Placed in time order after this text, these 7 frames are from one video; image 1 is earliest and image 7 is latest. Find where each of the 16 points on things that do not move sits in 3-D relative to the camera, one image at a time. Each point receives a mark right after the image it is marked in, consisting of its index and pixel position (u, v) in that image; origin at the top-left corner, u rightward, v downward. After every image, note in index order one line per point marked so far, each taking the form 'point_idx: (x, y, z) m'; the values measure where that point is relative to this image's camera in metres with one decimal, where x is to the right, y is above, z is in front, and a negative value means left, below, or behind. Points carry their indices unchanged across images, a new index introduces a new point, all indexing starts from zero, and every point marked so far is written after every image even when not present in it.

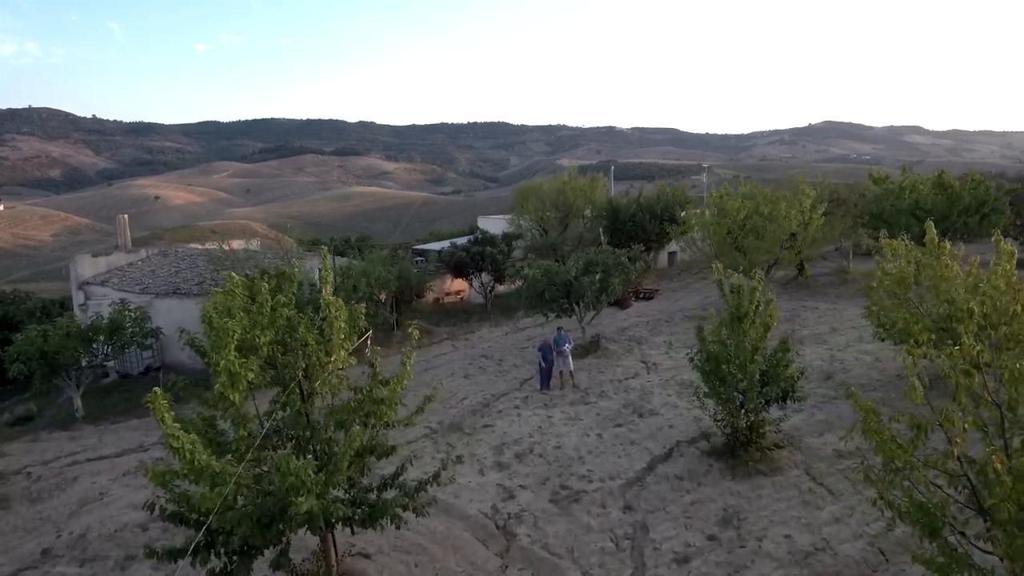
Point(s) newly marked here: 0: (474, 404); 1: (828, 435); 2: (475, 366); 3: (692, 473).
0: (-0.9, -2.6, +16.6) m
1: (+6.1, -2.9, +14.1) m
2: (-1.0, -2.0, +19.1) m
3: (+3.2, -3.3, +12.8) m
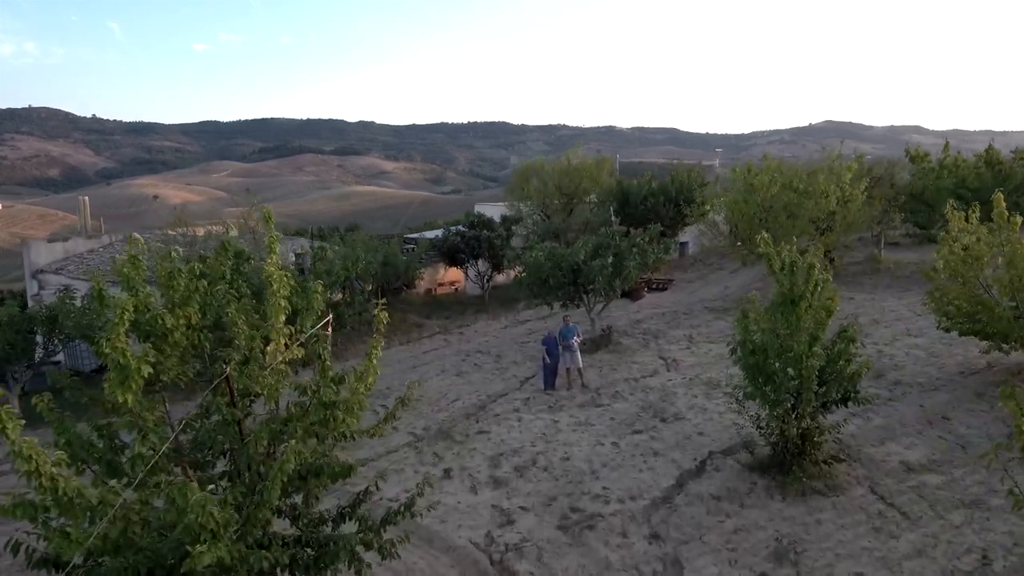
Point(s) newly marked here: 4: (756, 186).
0: (-0.9, -2.3, +14.3) m
1: (+6.1, -2.6, +11.7) m
2: (-1.0, -1.7, +16.7) m
3: (+3.2, -2.9, +10.4) m
4: (+6.4, +2.7, +18.7) m
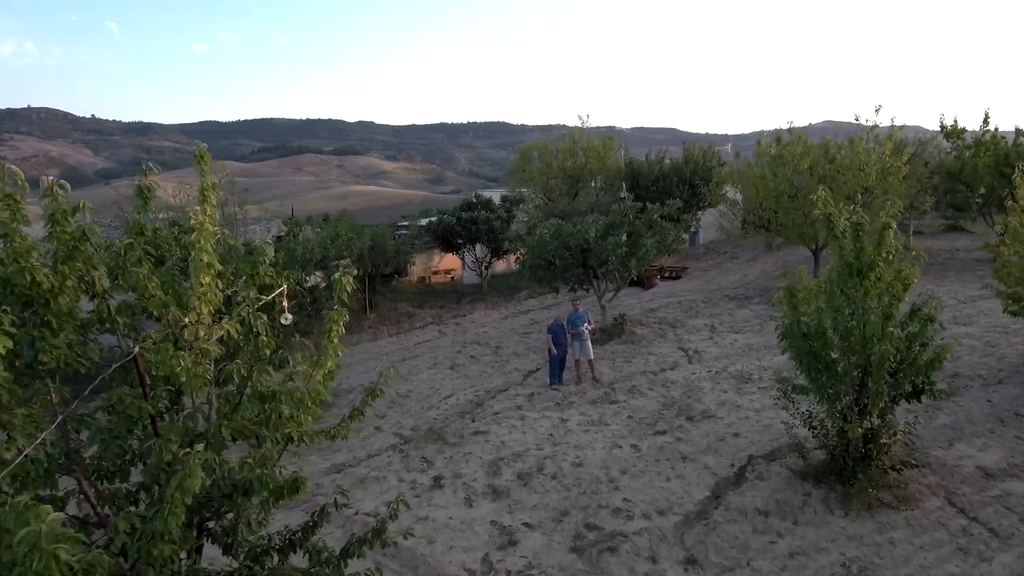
0: (-0.9, -2.0, +12.4) m
1: (+6.1, -2.2, +9.9) m
2: (-1.0, -1.4, +14.9) m
3: (+3.2, -2.6, +8.6) m
4: (+6.4, +3.1, +16.9) m
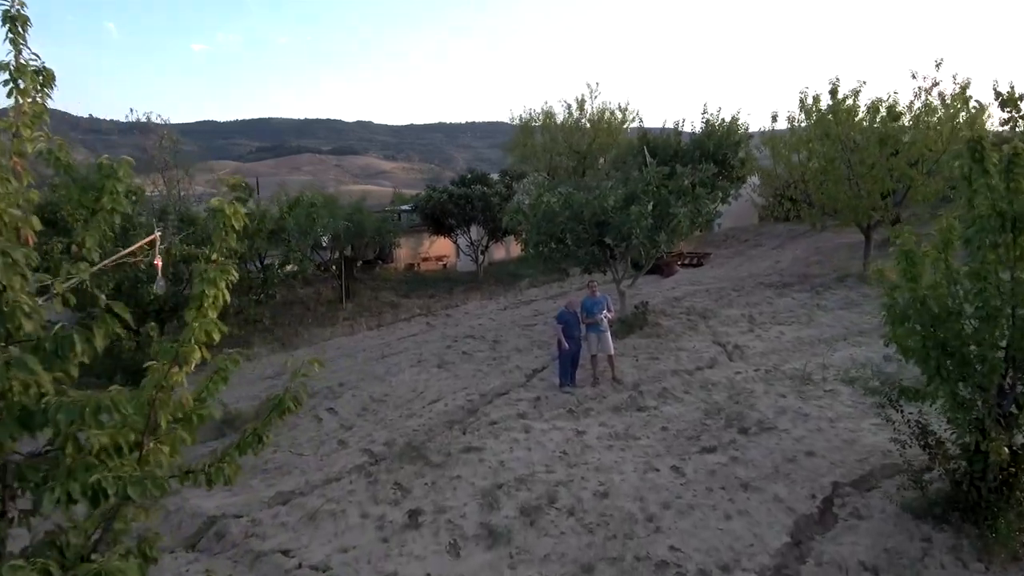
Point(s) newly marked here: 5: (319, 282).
0: (-0.9, -1.7, +9.9) m
1: (+6.2, -1.9, +7.4) m
2: (-1.0, -1.1, +12.4) m
3: (+3.2, -2.3, +6.1) m
4: (+6.4, +3.4, +14.4) m
5: (-4.4, +0.1, +16.6) m
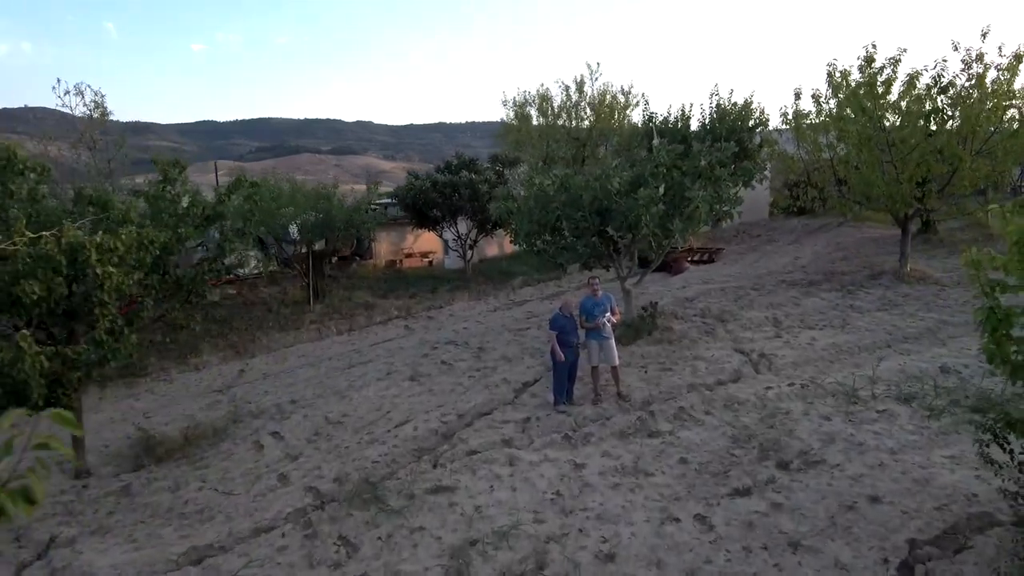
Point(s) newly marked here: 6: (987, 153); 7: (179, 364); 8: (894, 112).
0: (-1.0, -1.6, +8.1) m
1: (+6.0, -1.9, +5.6) m
2: (-1.2, -1.0, +10.6) m
3: (+3.0, -2.3, +4.3) m
4: (+6.2, +3.4, +12.6) m
5: (-4.6, +0.2, +14.8) m
6: (+8.1, +2.3, +12.3) m
7: (-5.4, -1.2, +11.6) m
8: (+6.7, +3.1, +12.8) m
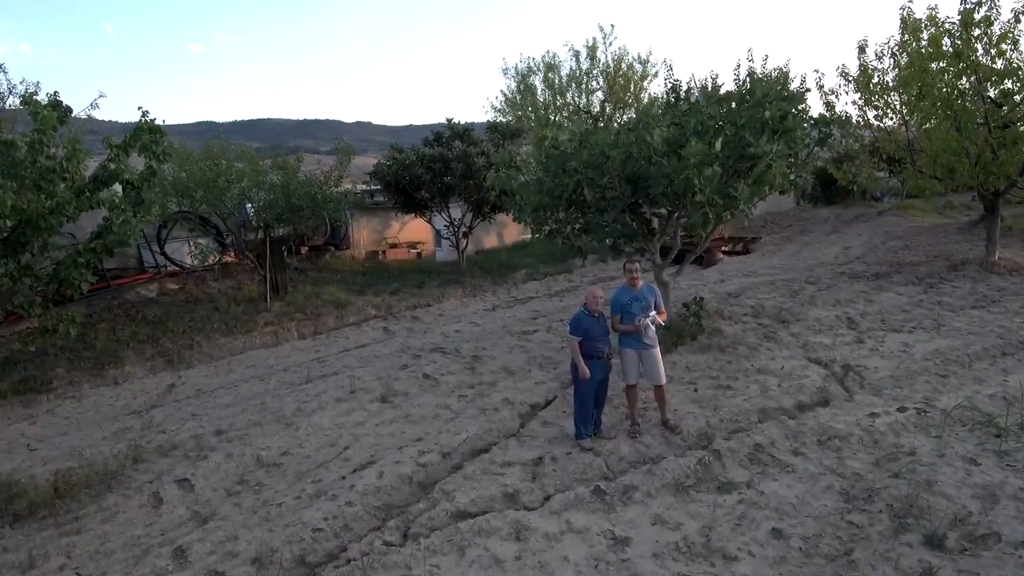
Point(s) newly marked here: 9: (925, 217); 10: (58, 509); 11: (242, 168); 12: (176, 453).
0: (-1.0, -1.5, +5.7) m
1: (+6.0, -1.8, +3.2) m
2: (-1.1, -0.9, +8.2) m
3: (+3.1, -2.1, +1.9) m
4: (+6.3, +3.5, +10.2) m
5: (-4.6, +0.2, +12.4) m
6: (+8.1, +2.4, +9.9) m
7: (-5.3, -1.1, +9.2) m
8: (+6.8, +3.2, +10.3) m
9: (+10.3, +1.8, +18.0) m
10: (-3.7, -1.8, +5.9) m
11: (-4.1, +1.8, +11.3) m
12: (-3.1, -1.5, +6.6) m
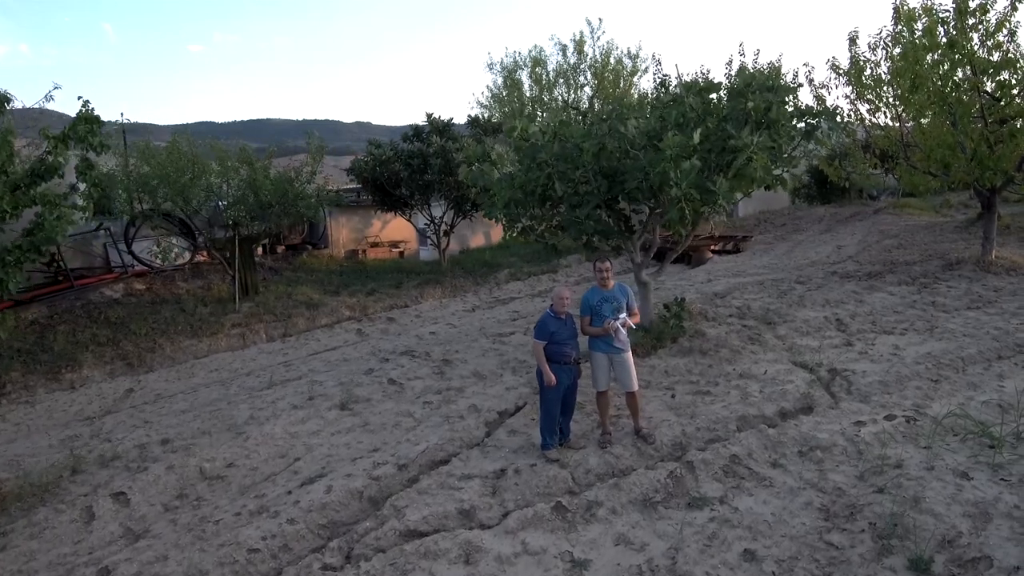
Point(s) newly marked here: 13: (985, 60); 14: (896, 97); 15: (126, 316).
0: (-1.3, -1.5, +5.3) m
1: (+5.7, -1.8, +2.8) m
2: (-1.4, -0.9, +7.8) m
3: (+2.8, -2.1, +1.5) m
4: (+6.0, +3.5, +9.8) m
5: (-4.9, +0.2, +12.0) m
6: (+7.8, +2.4, +9.5) m
7: (-5.6, -1.1, +8.8) m
8: (+6.4, +3.2, +10.0) m
9: (+10.0, +1.8, +17.6) m
10: (-4.0, -1.8, +5.5) m
11: (-4.4, +1.8, +10.9) m
12: (-3.4, -1.5, +6.2) m
13: (+6.5, +3.1, +9.9) m
14: (+5.9, +2.9, +11.2) m
15: (-5.4, -0.4, +10.3) m
